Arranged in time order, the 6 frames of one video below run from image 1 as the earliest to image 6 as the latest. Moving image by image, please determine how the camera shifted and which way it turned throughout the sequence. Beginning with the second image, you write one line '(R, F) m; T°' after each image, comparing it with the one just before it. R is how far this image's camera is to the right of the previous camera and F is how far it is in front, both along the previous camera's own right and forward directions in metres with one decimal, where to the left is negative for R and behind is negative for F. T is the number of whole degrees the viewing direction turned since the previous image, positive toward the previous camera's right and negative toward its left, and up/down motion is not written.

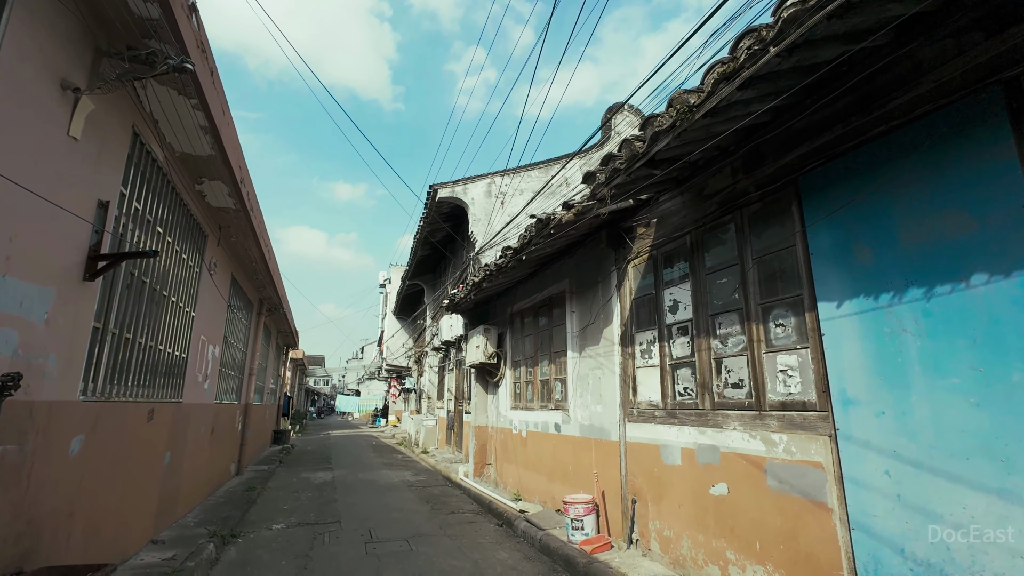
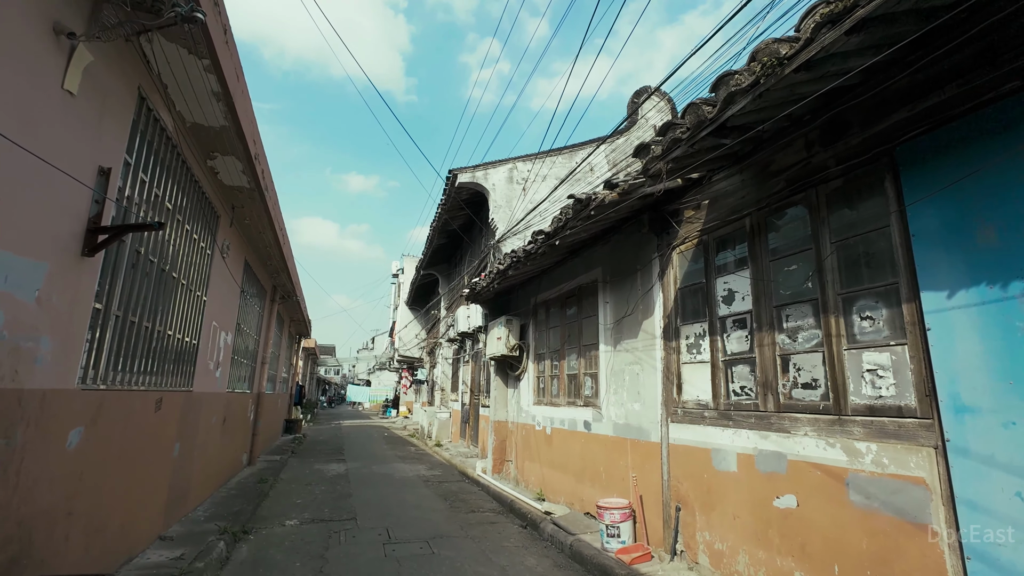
(-0.2, +0.4) m; -1°
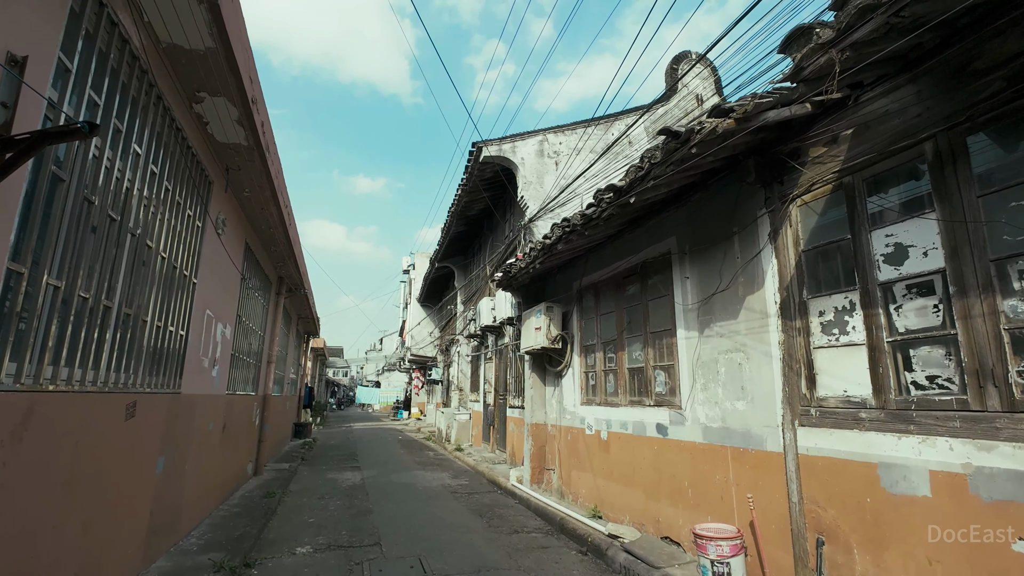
(-0.5, +1.1) m; -1°
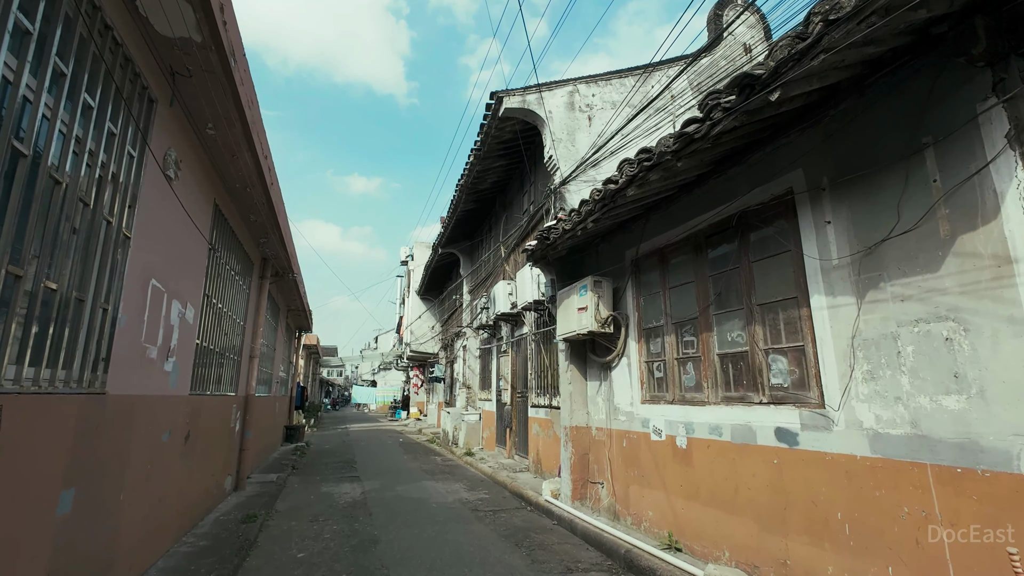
(-0.5, +1.4) m; +1°
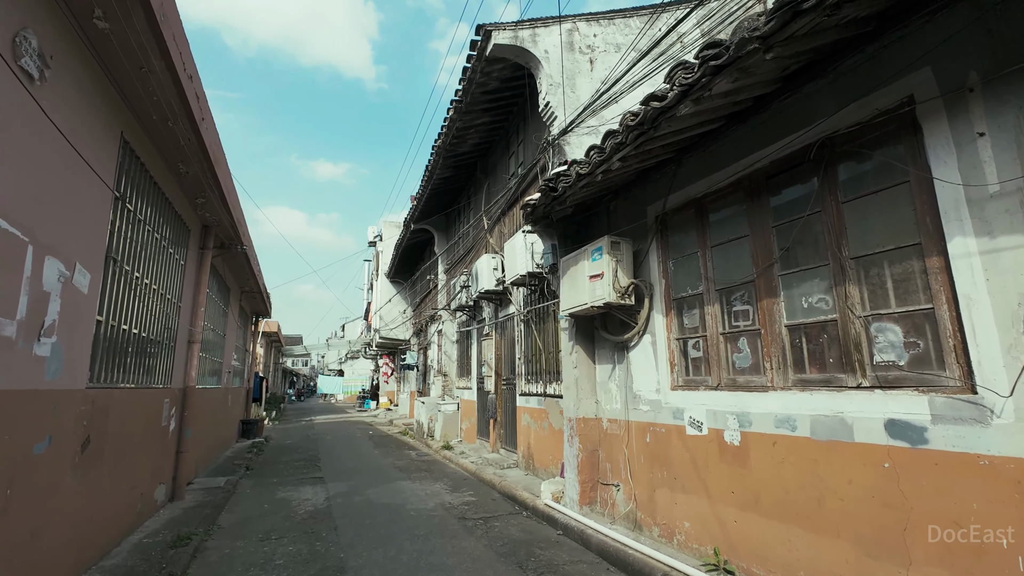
(-0.3, +1.1) m; +4°
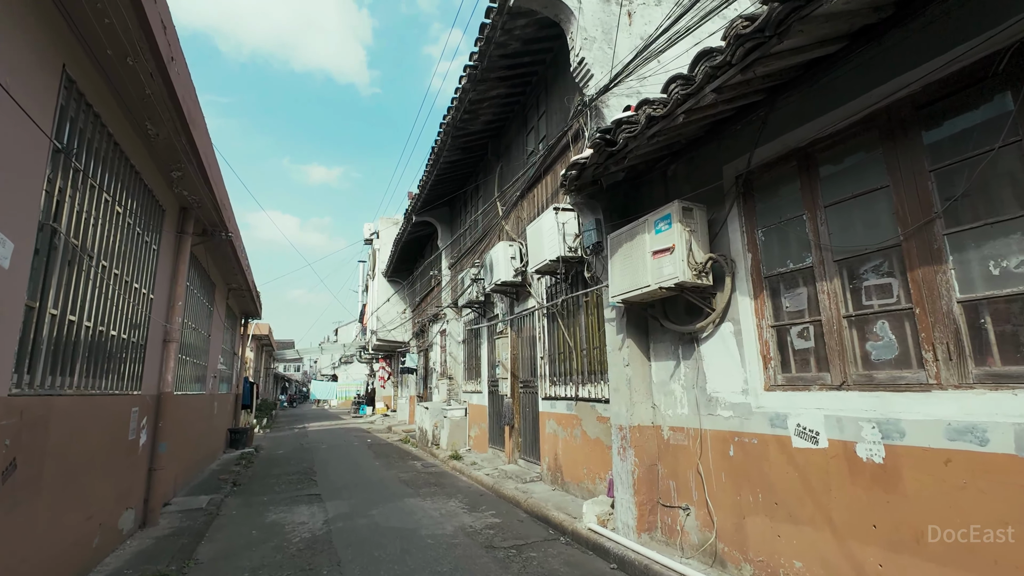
(-0.4, +0.9) m; +1°
